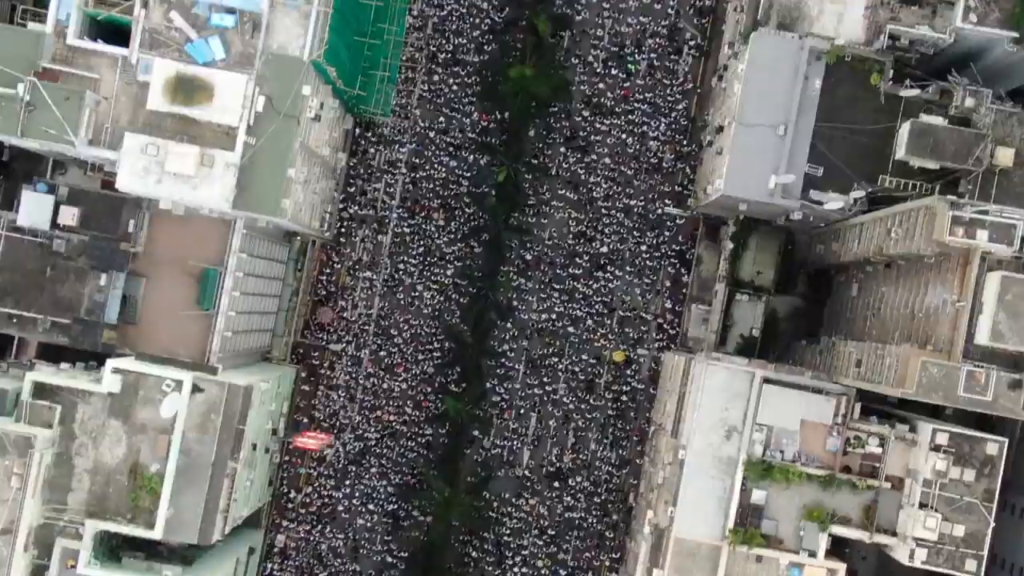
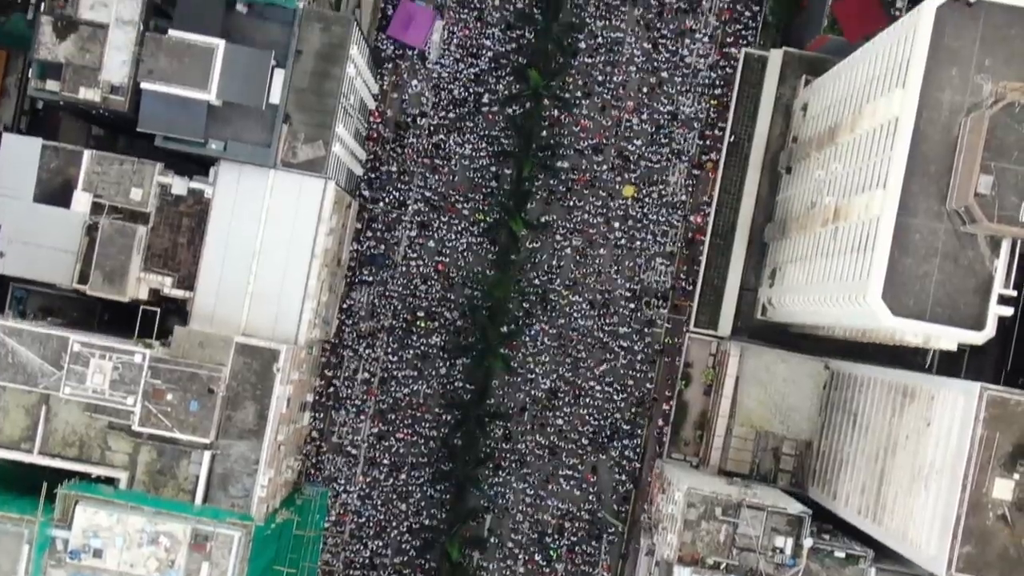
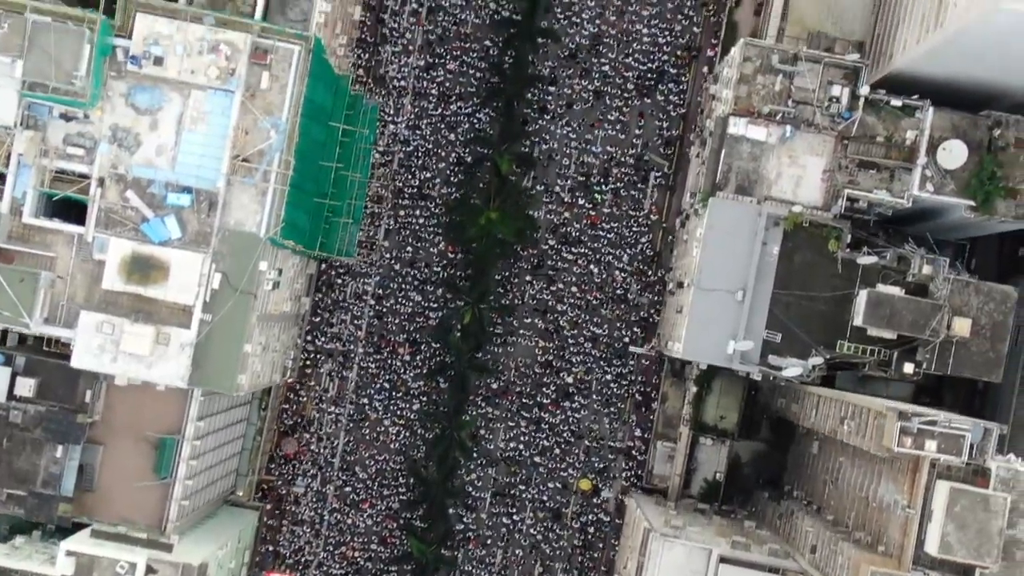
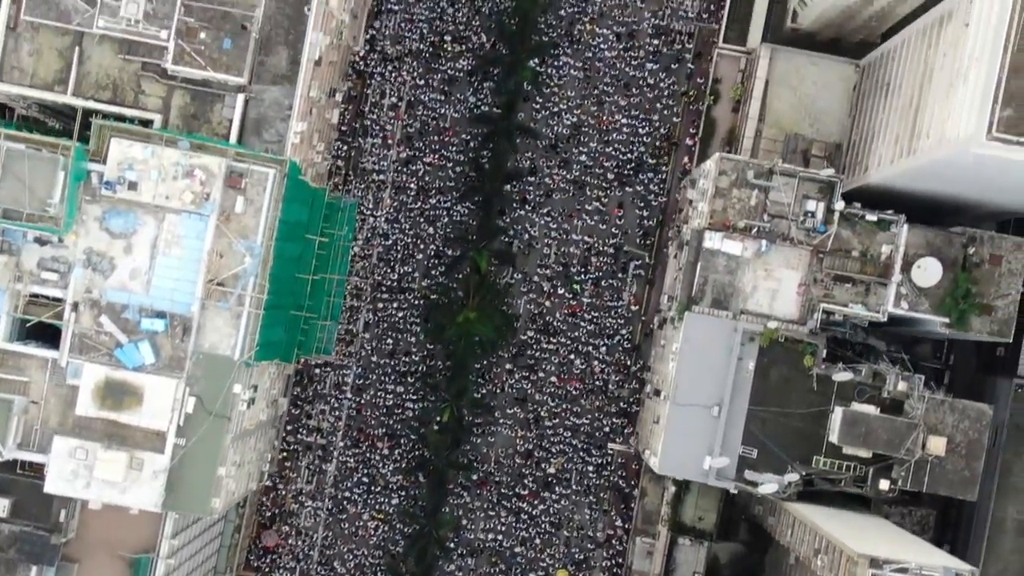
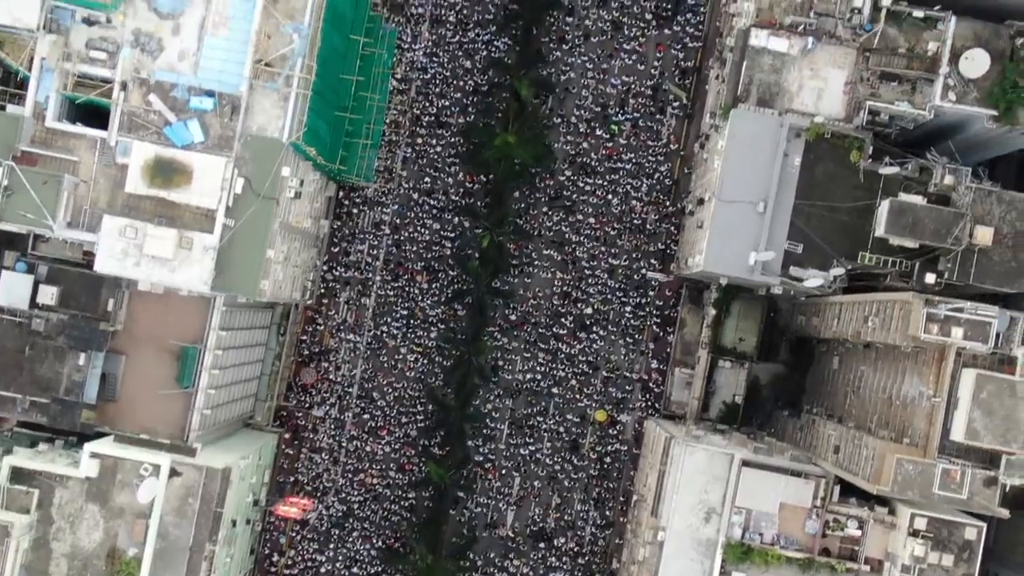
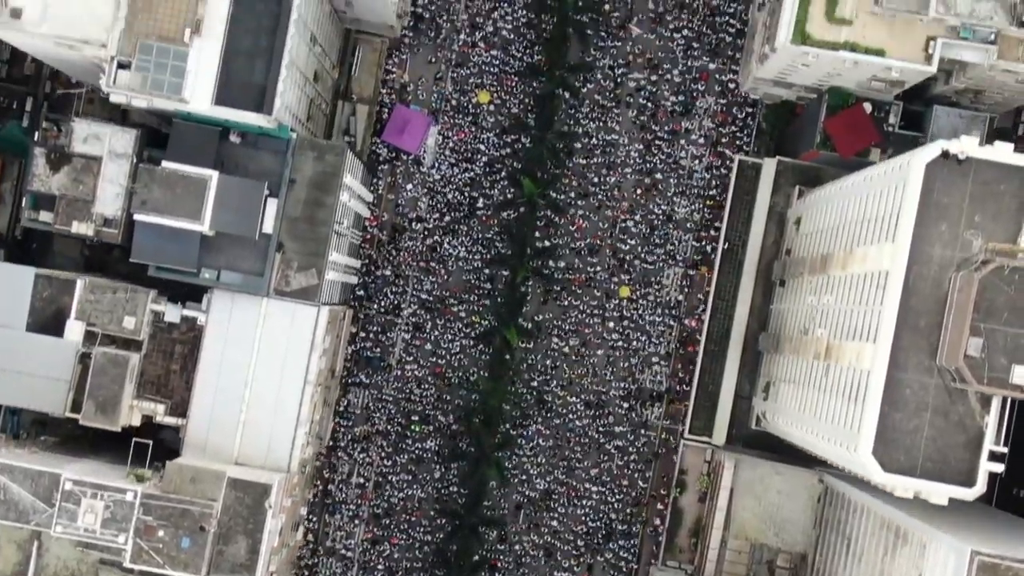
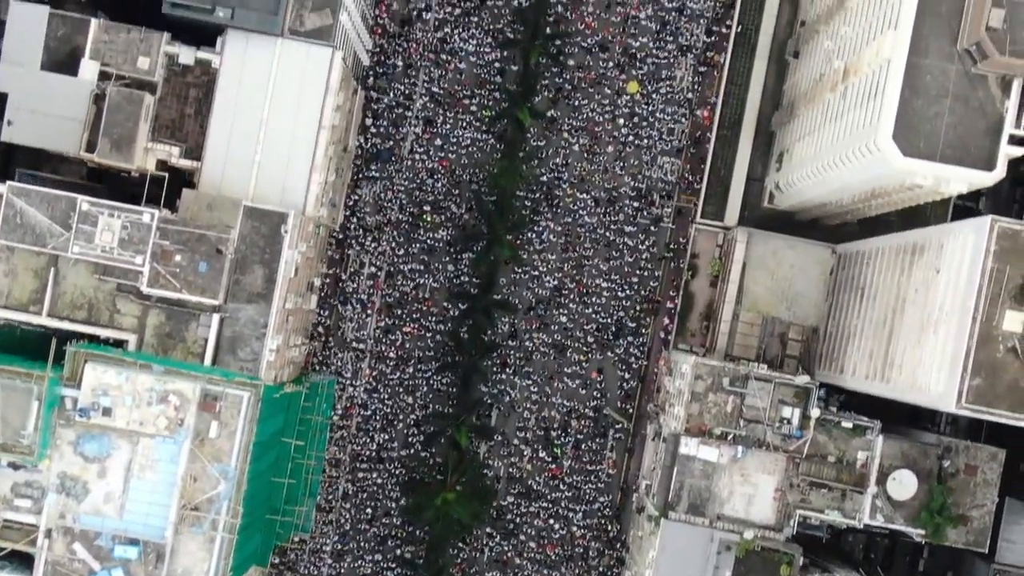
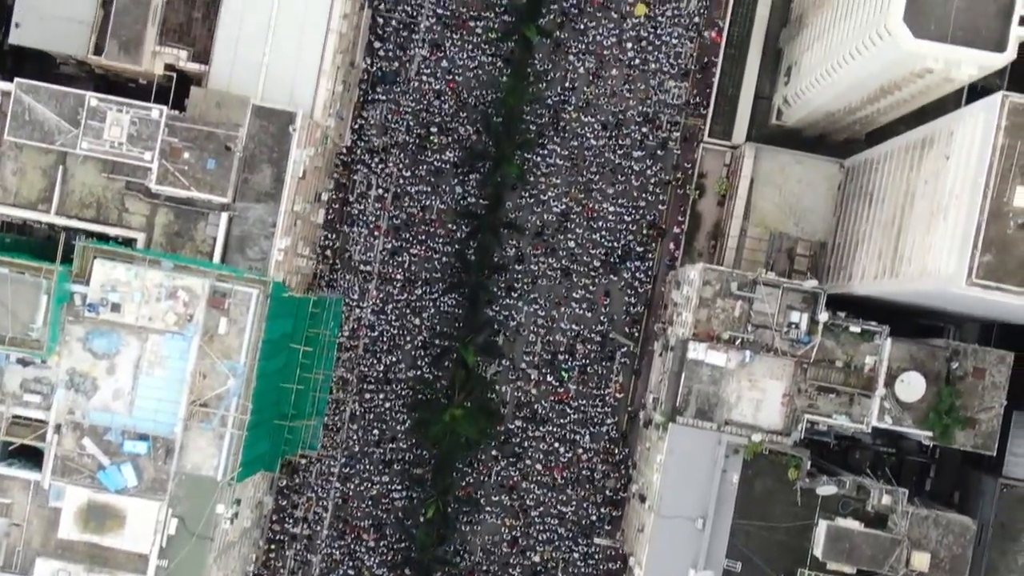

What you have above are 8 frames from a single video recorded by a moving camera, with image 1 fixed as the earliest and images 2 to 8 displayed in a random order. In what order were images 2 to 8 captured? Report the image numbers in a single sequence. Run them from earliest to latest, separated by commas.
5, 3, 4, 8, 7, 2, 6
